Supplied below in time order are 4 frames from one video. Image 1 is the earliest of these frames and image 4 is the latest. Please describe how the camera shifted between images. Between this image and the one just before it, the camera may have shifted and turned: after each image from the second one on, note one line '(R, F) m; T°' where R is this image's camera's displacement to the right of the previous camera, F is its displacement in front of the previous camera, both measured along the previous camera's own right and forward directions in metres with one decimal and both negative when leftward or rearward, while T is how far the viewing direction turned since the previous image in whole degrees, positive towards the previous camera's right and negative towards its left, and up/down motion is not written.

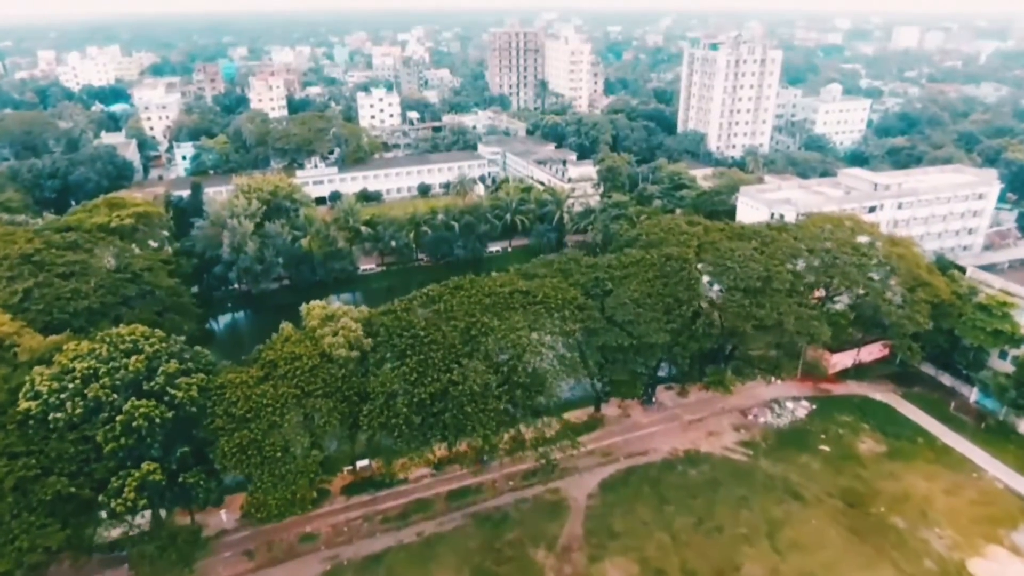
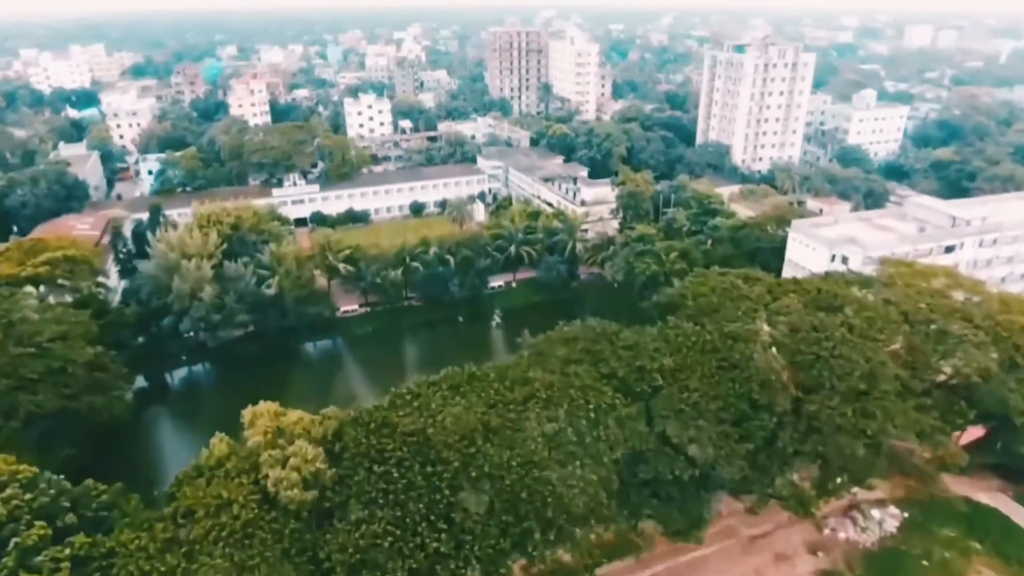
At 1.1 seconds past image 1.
(-0.5, +7.8) m; 0°
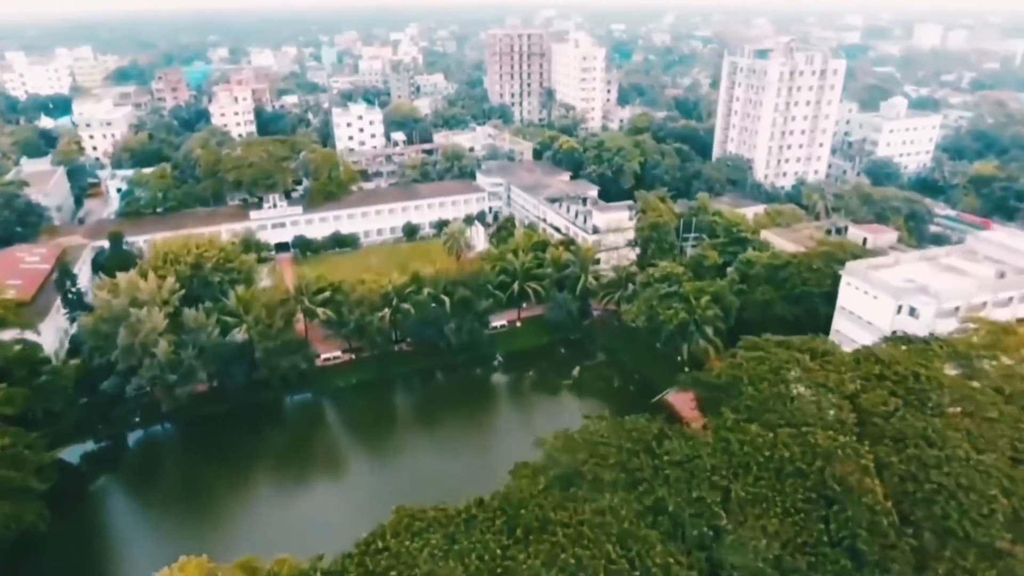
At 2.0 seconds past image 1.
(-0.3, +5.9) m; 0°
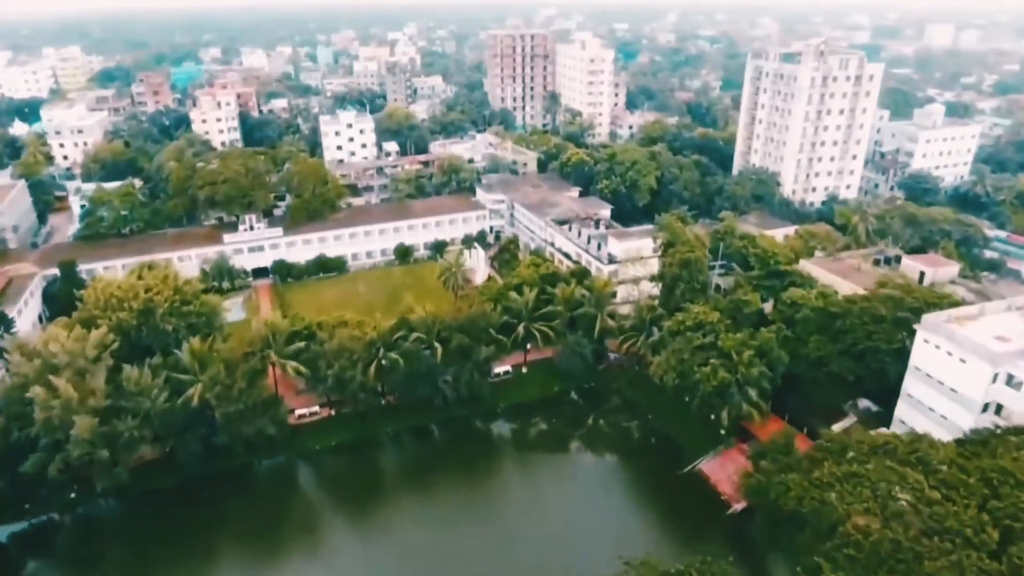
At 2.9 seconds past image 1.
(-0.3, +5.9) m; 0°
